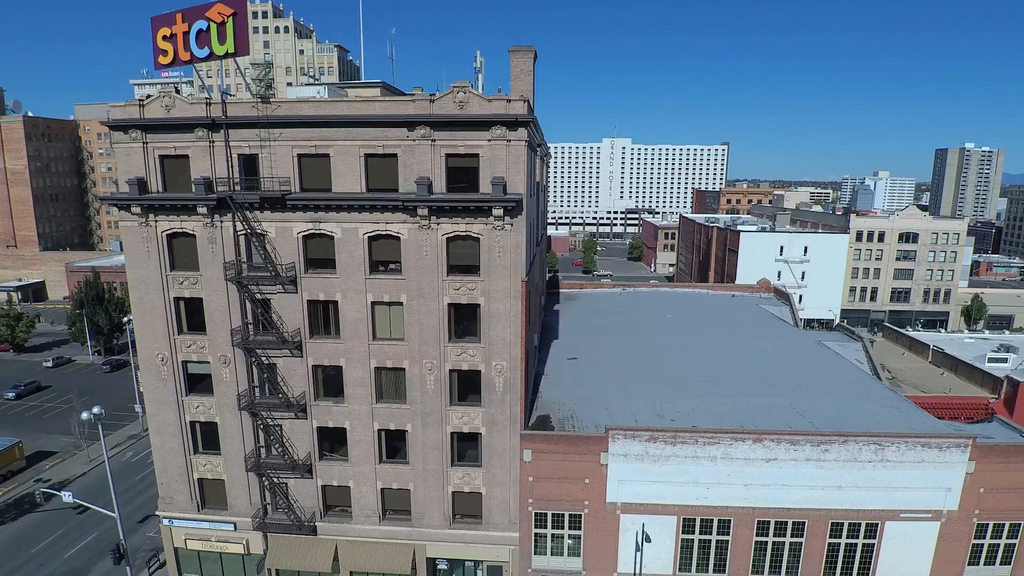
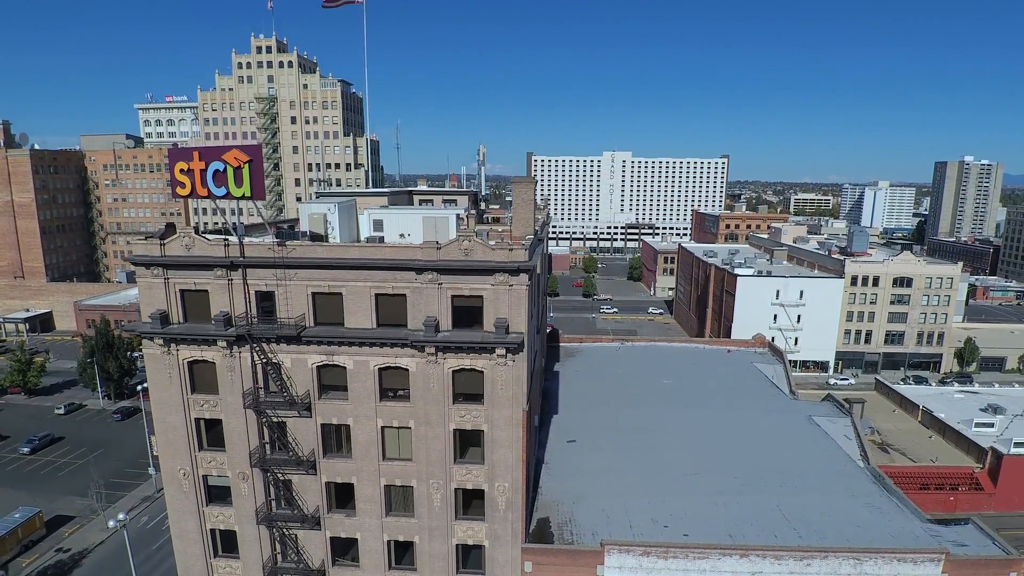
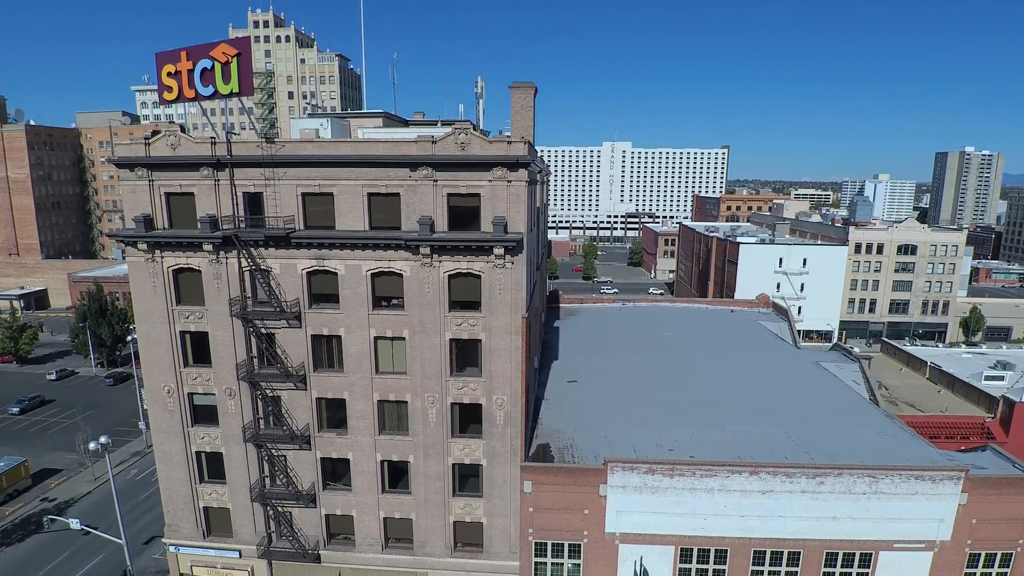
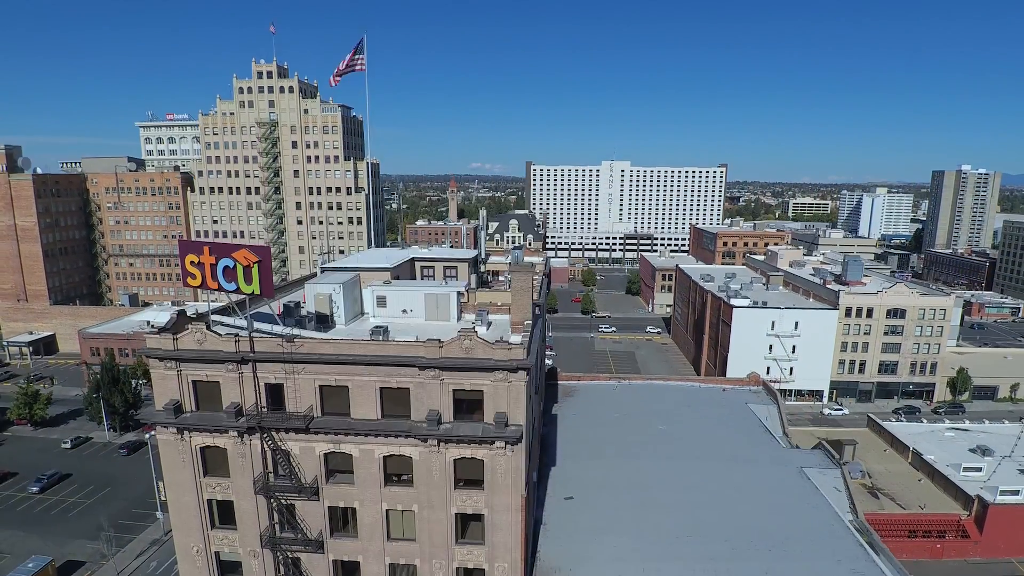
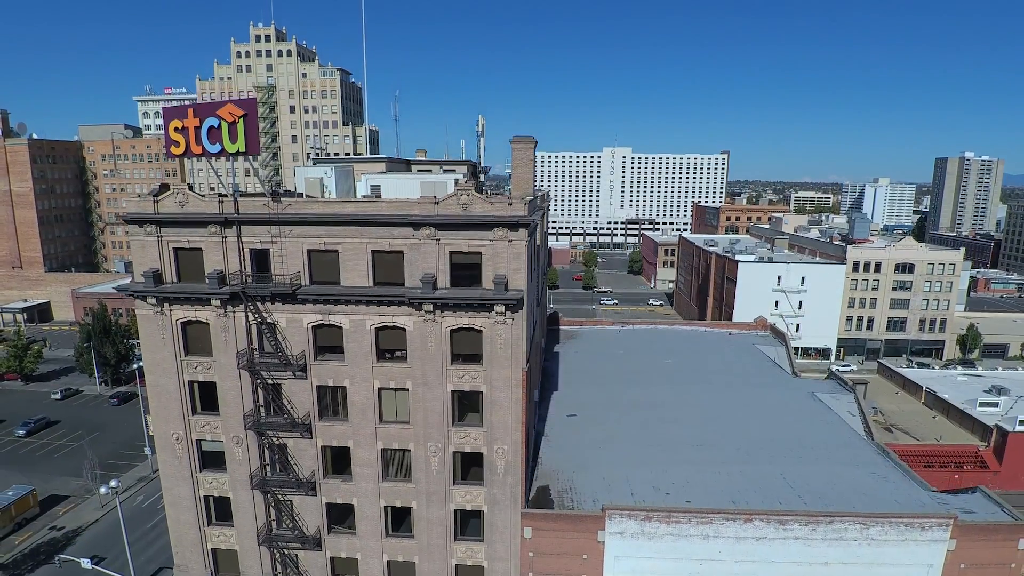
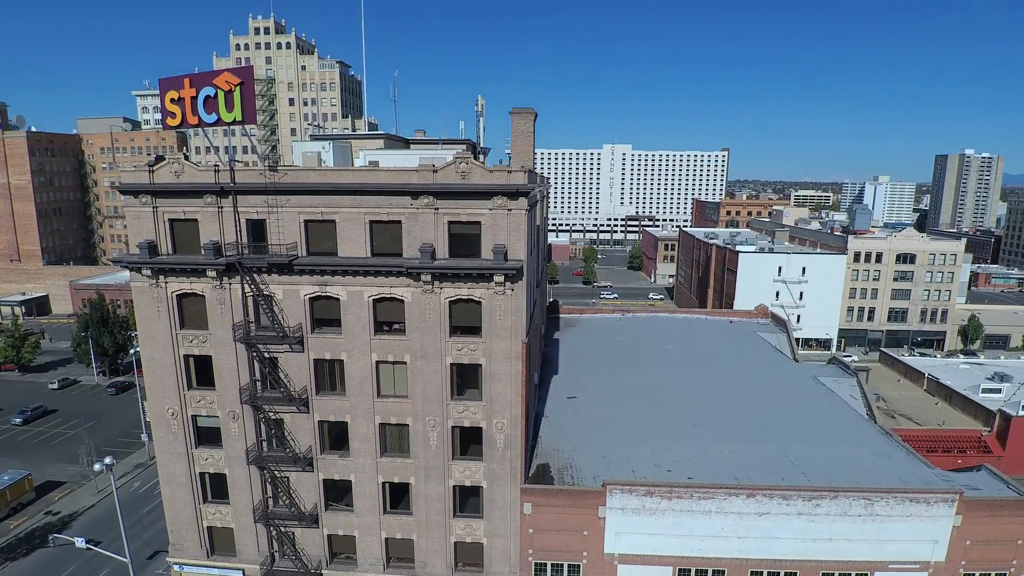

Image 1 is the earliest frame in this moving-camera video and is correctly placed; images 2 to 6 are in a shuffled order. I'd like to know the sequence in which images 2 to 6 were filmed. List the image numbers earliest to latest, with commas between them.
3, 6, 5, 2, 4
